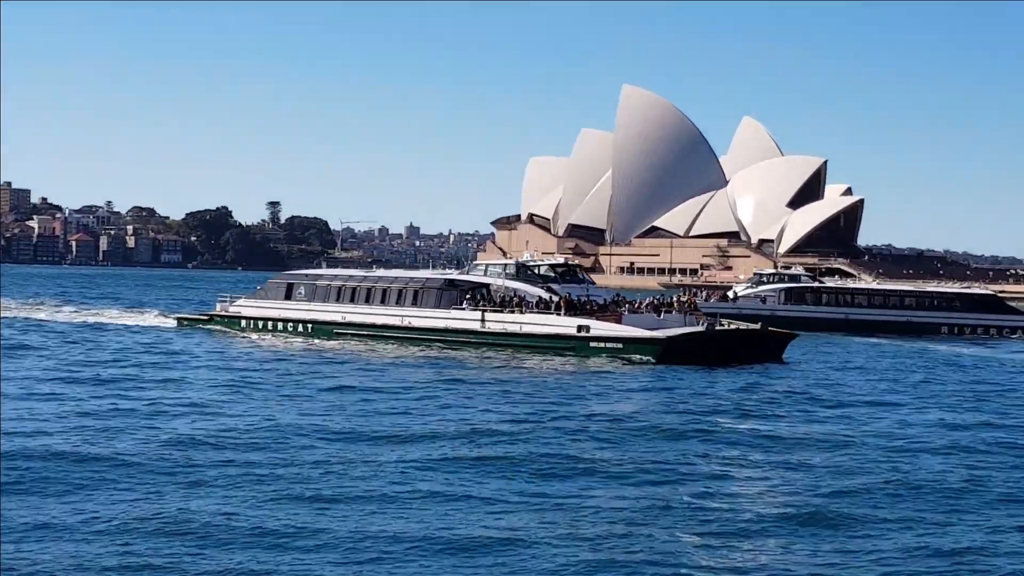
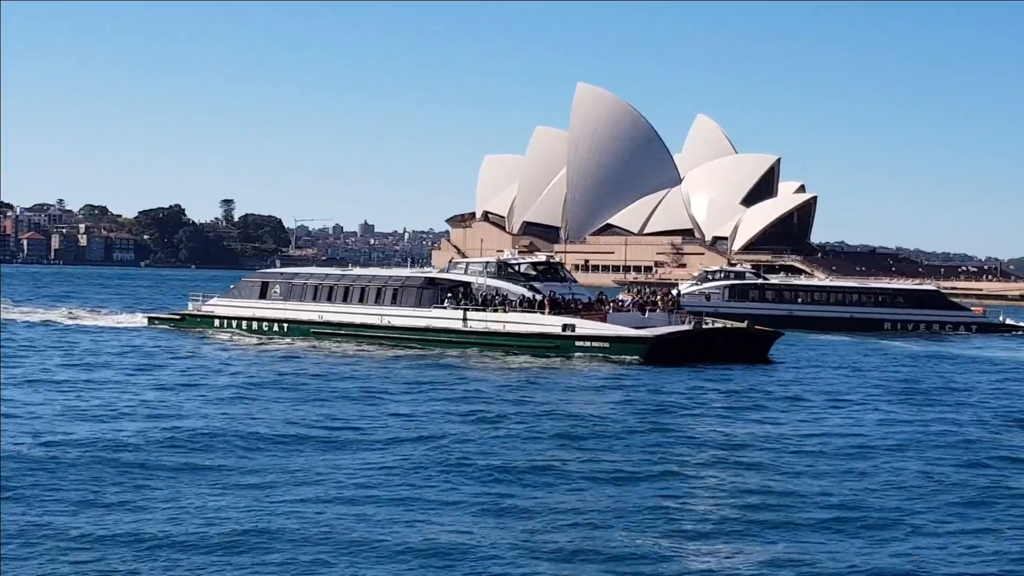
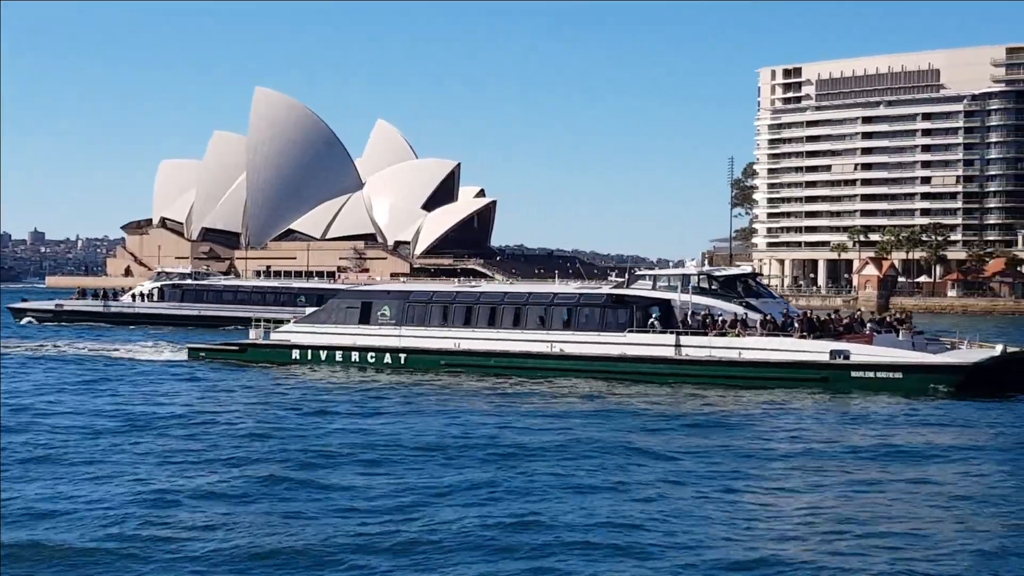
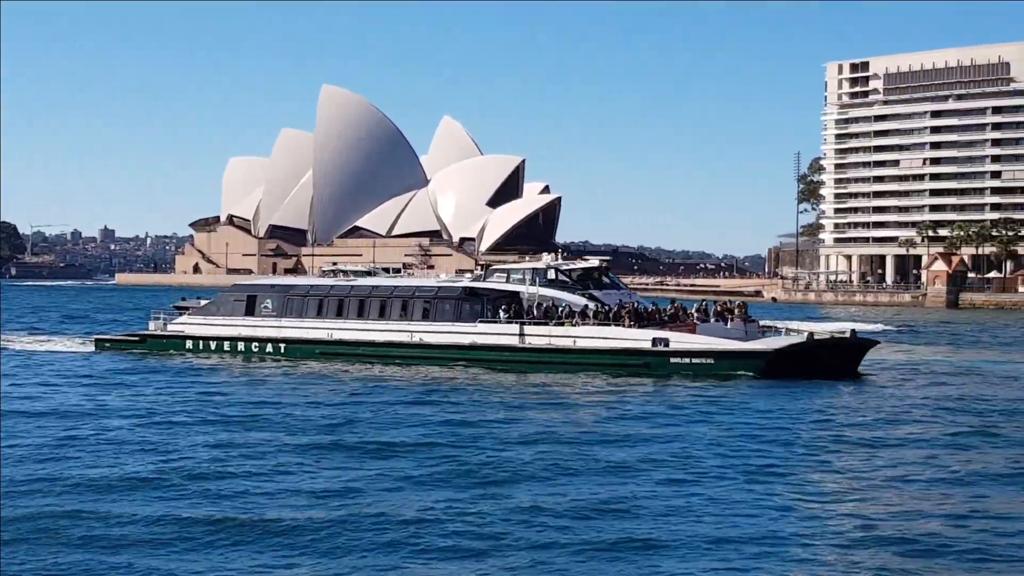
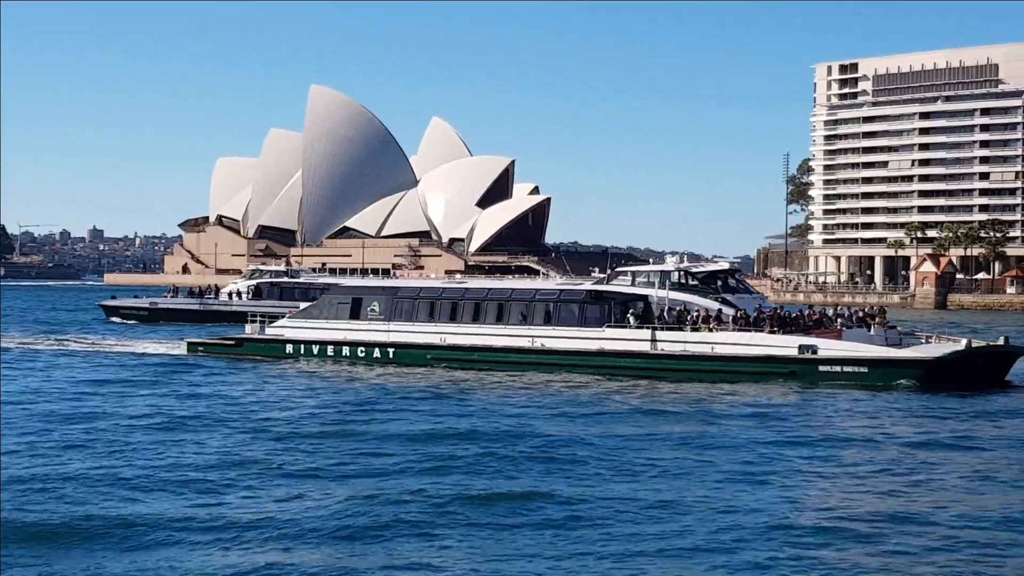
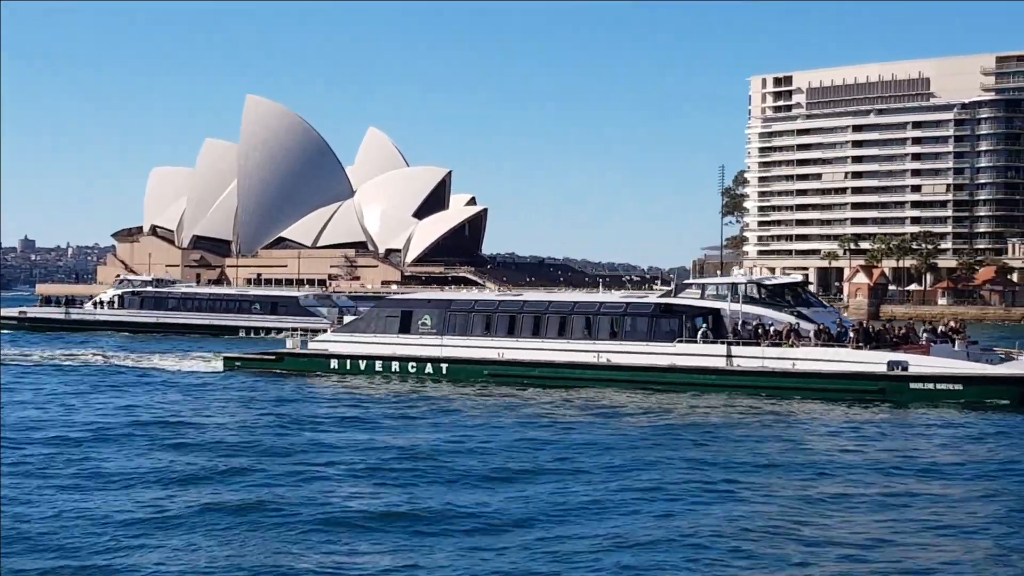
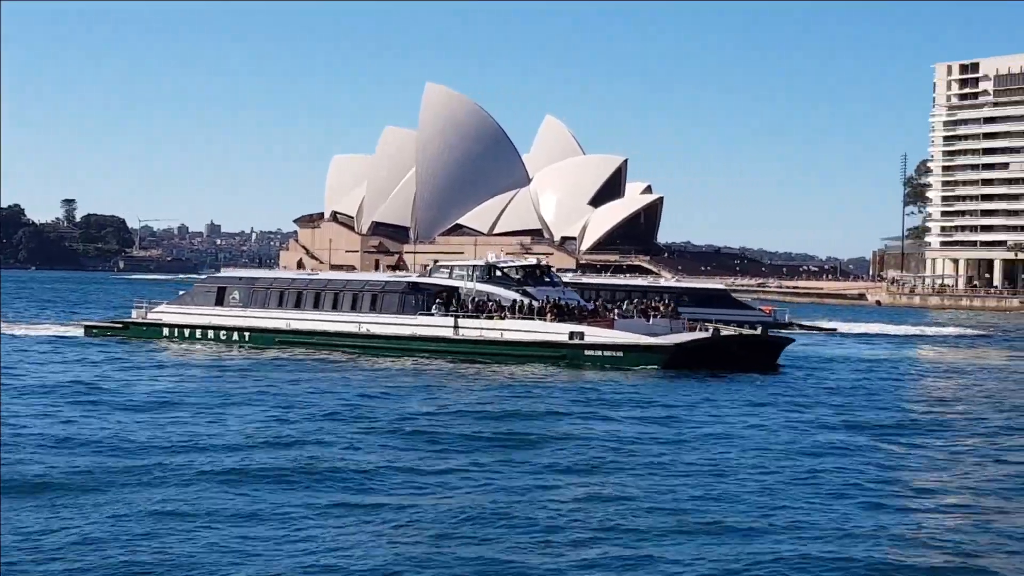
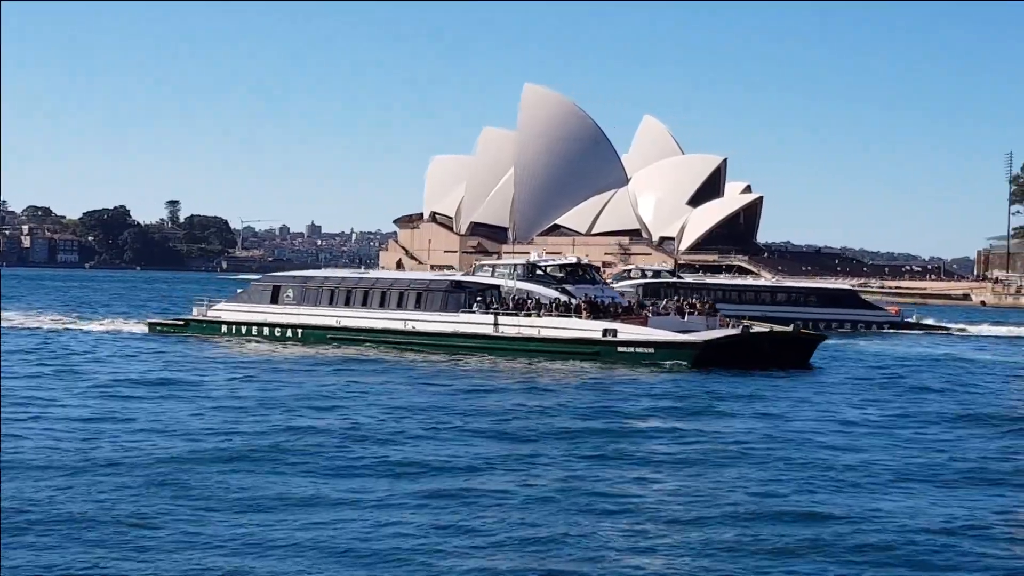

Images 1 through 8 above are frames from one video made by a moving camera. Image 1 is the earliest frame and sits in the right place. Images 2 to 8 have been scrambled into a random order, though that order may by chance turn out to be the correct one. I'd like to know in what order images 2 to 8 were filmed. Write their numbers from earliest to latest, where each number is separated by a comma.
2, 8, 7, 4, 5, 3, 6
